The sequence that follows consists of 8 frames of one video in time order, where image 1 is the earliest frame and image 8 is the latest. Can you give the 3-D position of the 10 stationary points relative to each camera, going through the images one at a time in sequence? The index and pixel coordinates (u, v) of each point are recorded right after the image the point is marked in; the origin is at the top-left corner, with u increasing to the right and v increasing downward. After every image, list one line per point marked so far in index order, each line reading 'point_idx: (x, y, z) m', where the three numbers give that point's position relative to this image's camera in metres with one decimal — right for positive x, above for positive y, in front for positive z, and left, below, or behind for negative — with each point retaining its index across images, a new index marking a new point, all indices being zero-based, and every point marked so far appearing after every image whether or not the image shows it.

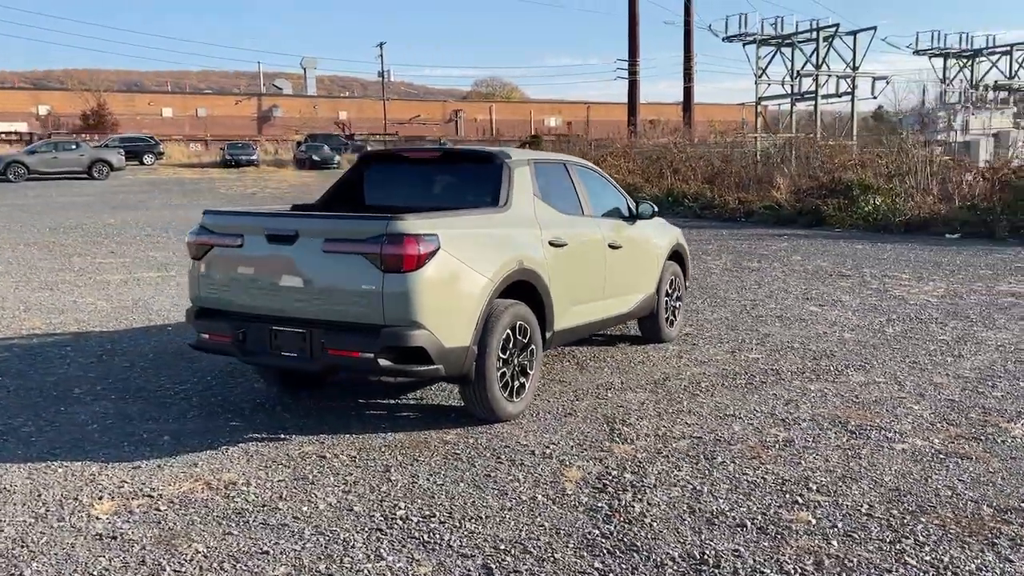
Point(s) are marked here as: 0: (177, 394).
0: (-2.4, -0.8, +6.3) m
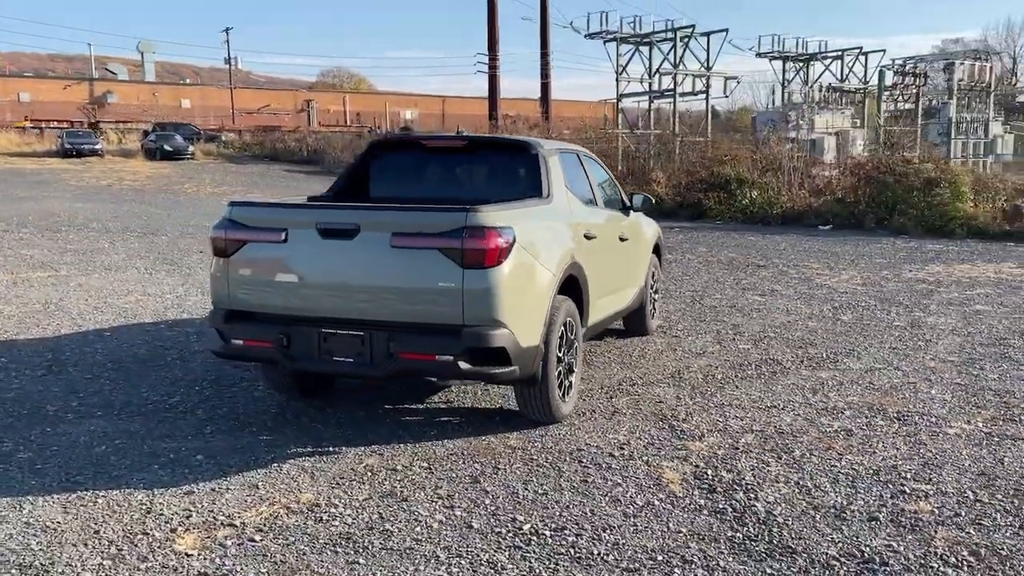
0: (-2.2, -0.8, +5.6) m
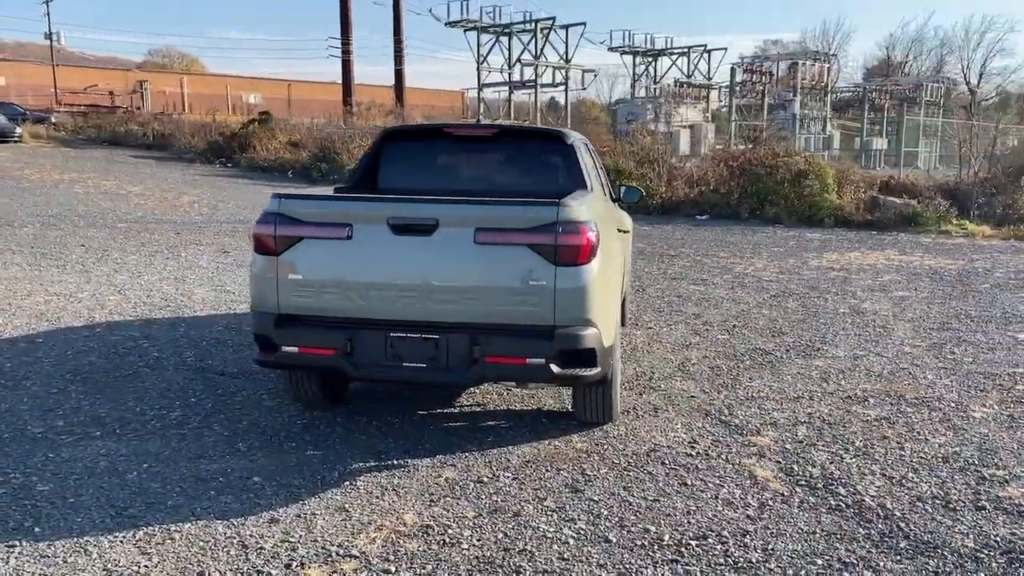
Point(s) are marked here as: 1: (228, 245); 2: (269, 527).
0: (-1.9, -0.8, +5.1) m
1: (-5.1, +0.8, +15.5) m
2: (-1.0, -1.0, +3.7) m
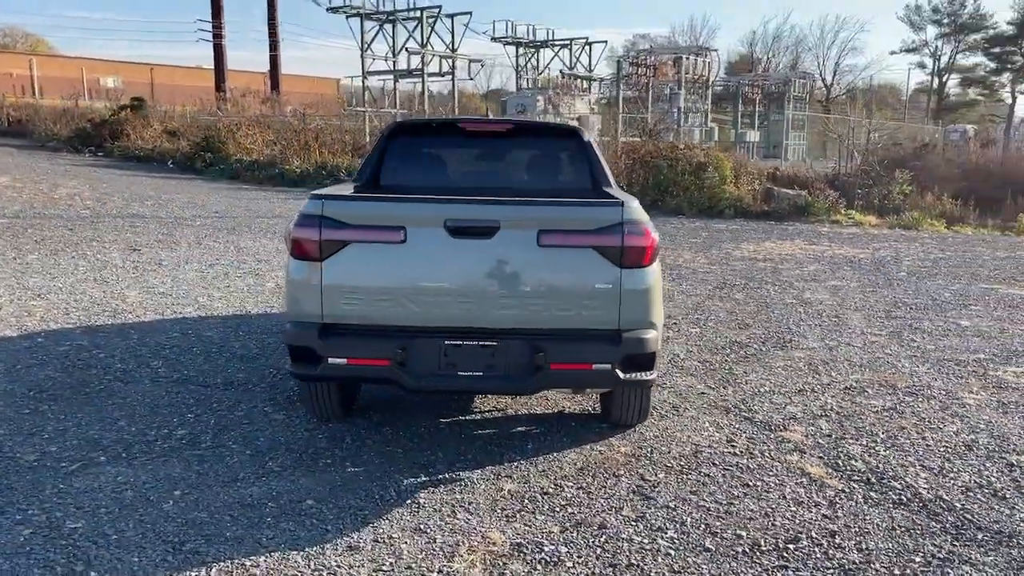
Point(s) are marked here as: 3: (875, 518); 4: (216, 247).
0: (-1.7, -0.8, +4.7) m
1: (-6.4, +0.8, +14.5) m
2: (-0.6, -1.1, +3.4) m
3: (+1.6, -1.0, +3.9) m
4: (-4.8, +0.7, +14.1) m
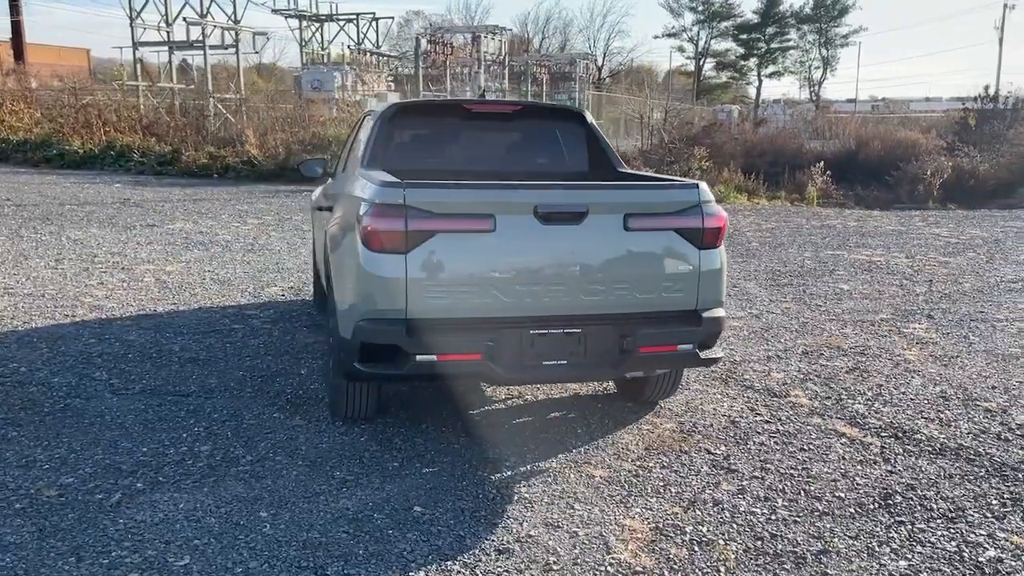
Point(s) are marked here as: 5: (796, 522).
0: (-1.3, -0.8, +4.2) m
1: (-8.4, +0.8, +12.6) m
2: (0.0, -1.0, +3.3) m
3: (+2.1, -0.9, +4.3) m
4: (-6.8, +0.7, +12.5) m
5: (+1.2, -1.0, +3.6) m
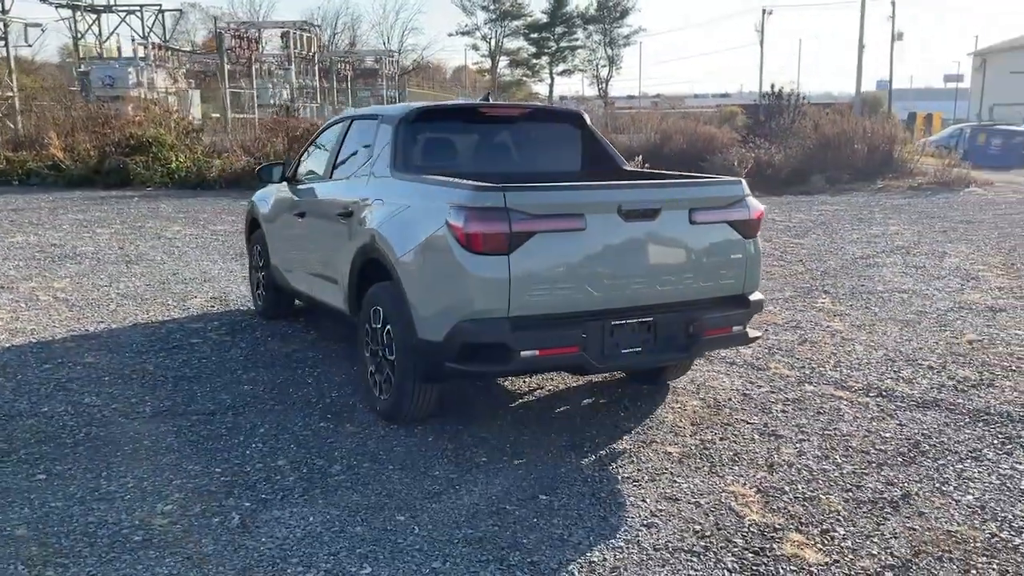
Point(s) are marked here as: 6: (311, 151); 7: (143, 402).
0: (-0.9, -0.9, +4.2) m
1: (-9.7, +0.3, +10.7) m
2: (+0.6, -1.0, +3.6) m
3: (+2.4, -0.8, +5.0) m
4: (-8.2, +0.4, +11.0) m
5: (+1.7, -0.9, +4.2) m
6: (-1.5, +1.1, +6.7) m
7: (-2.2, -0.7, +5.2) m
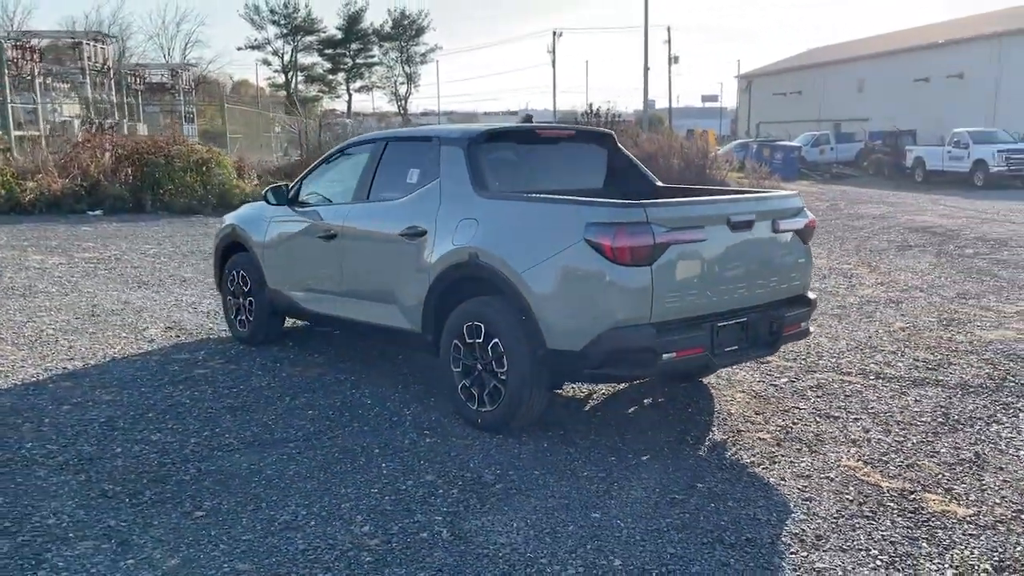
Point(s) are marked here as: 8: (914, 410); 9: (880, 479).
0: (-0.2, -0.9, +4.3) m
1: (-10.3, -0.3, +8.6) m
2: (+1.5, -1.0, +4.0) m
3: (+2.8, -0.7, +5.9) m
4: (-8.9, -0.2, +9.3) m
5: (+2.3, -0.9, +4.9) m
6: (-1.4, +0.9, +6.6) m
7: (-1.7, -0.8, +5.0) m
8: (+2.5, -0.8, +5.5) m
9: (+1.8, -1.0, +4.3) m
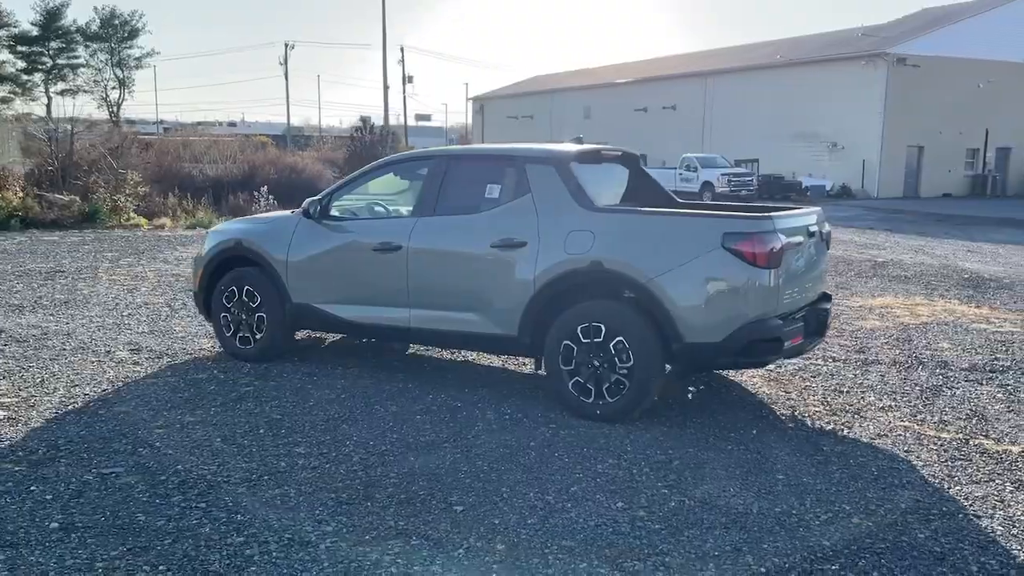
0: (+0.8, -1.0, +4.9) m
1: (-10.2, -0.6, +5.9) m
2: (+2.4, -1.0, +5.1) m
3: (+3.2, -0.7, +7.3) m
4: (-9.0, -0.5, +7.0) m
5: (+3.0, -0.8, +6.2) m
6: (-1.2, +0.8, +6.7) m
7: (-0.9, -0.9, +5.1) m
8: (+3.0, -0.8, +6.8) m
9: (+2.7, -0.9, +5.5) m
